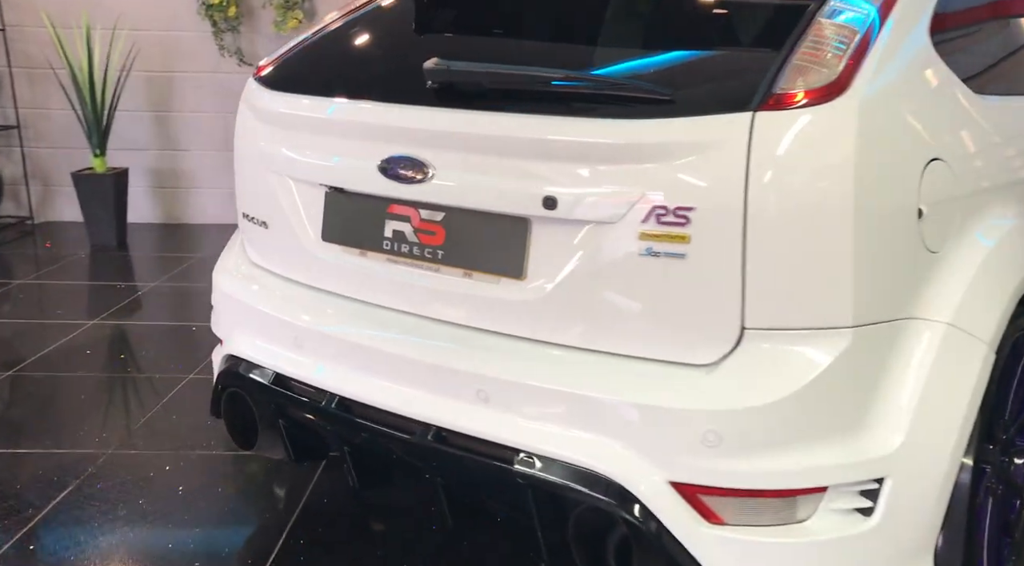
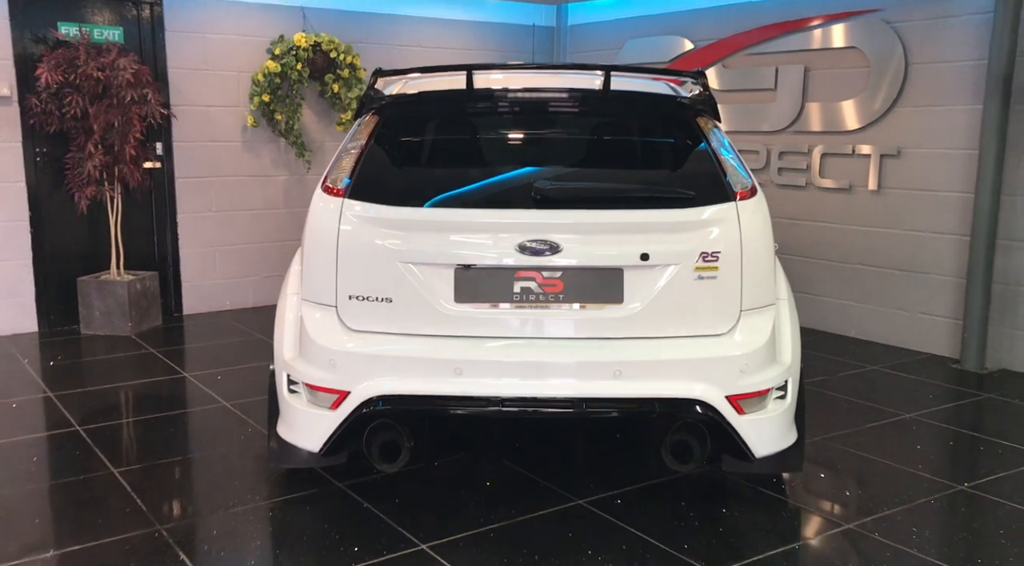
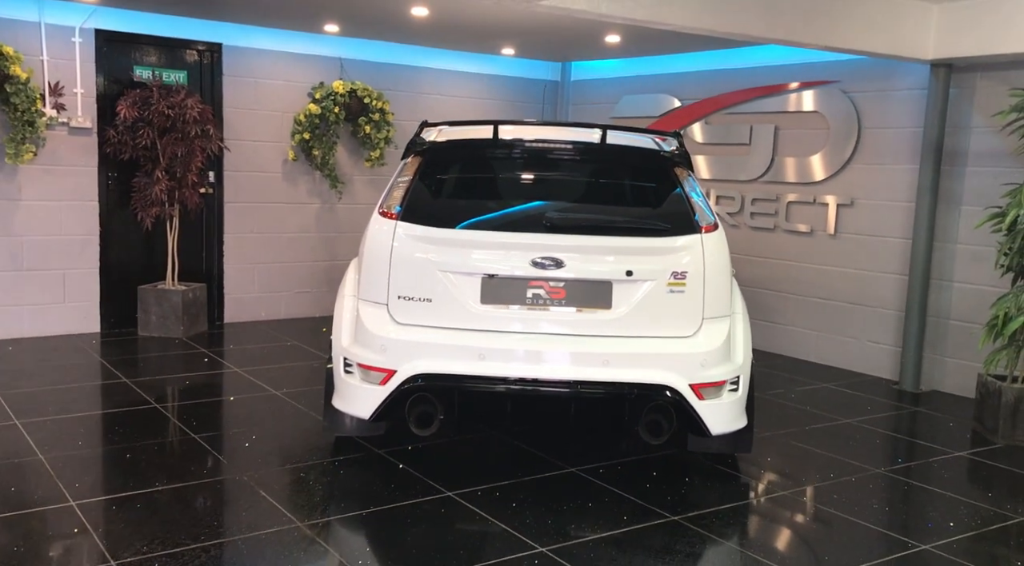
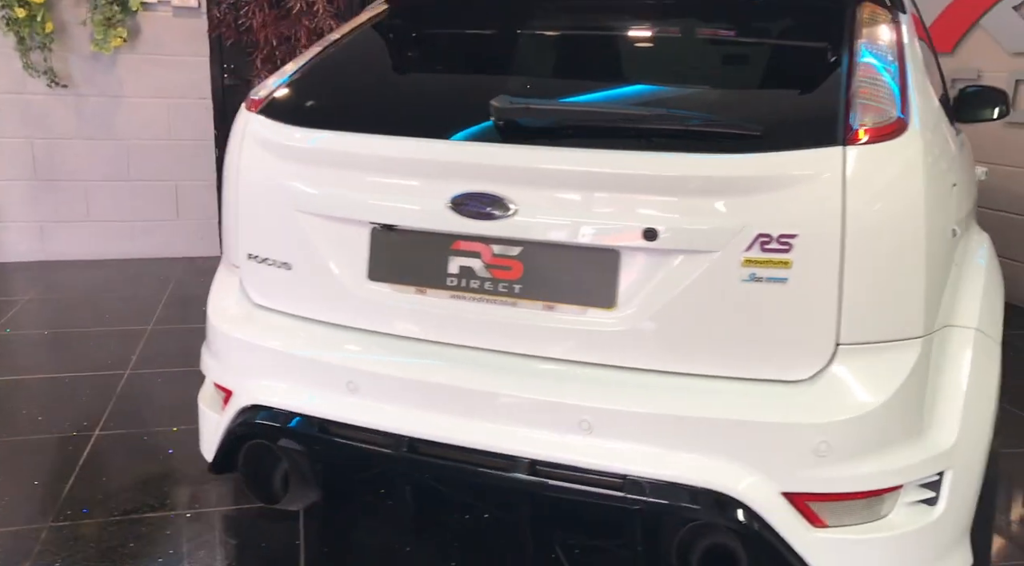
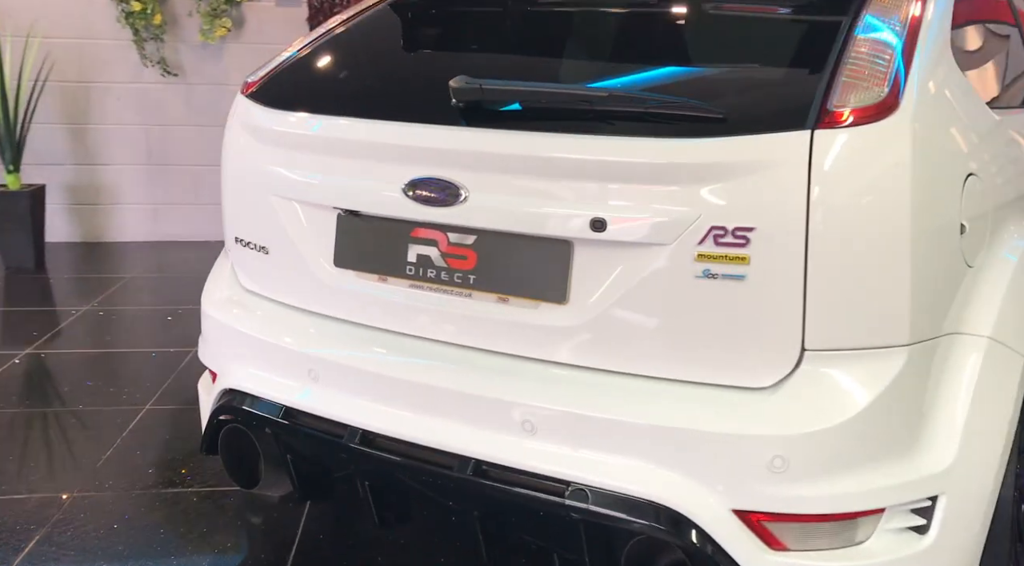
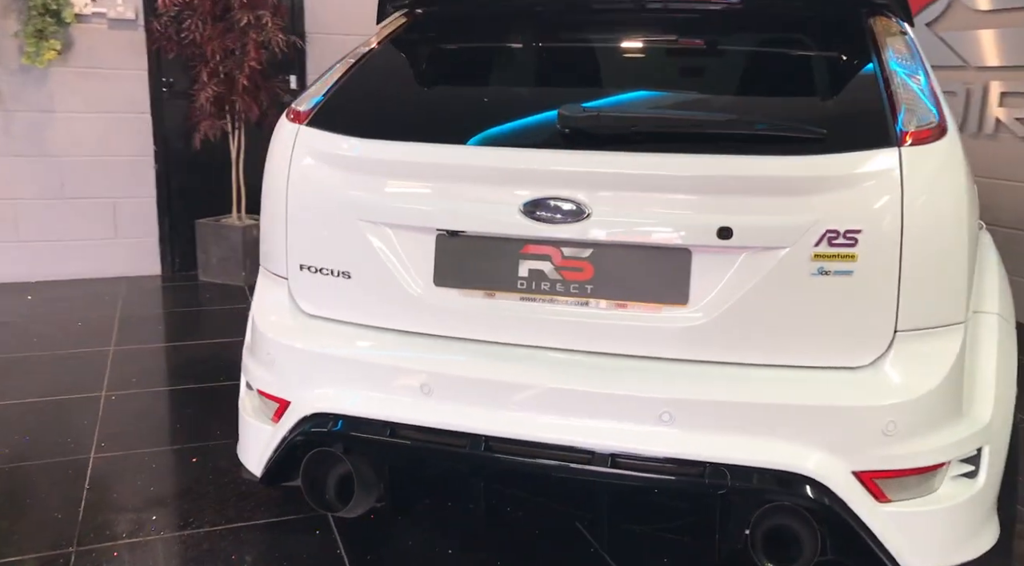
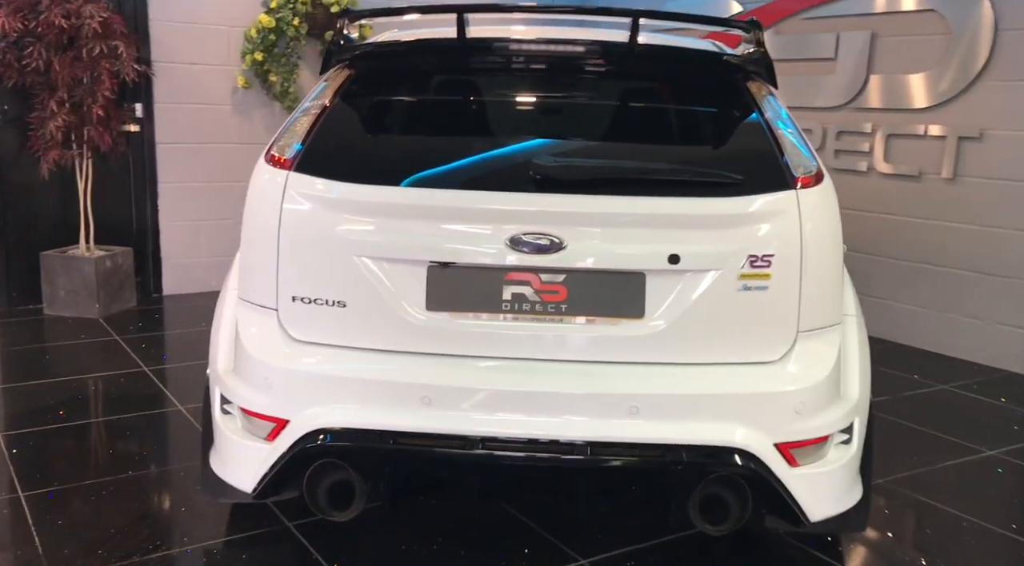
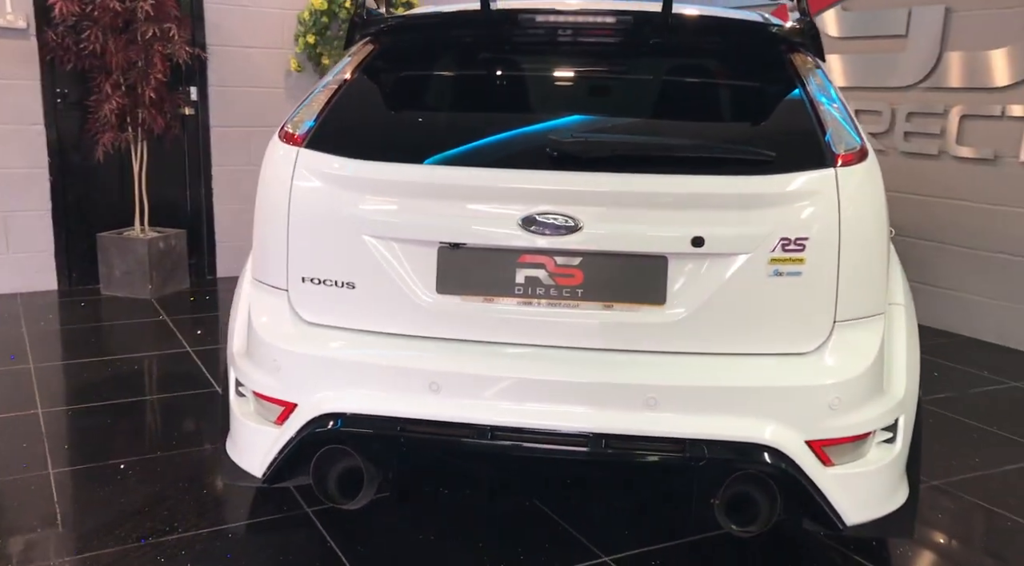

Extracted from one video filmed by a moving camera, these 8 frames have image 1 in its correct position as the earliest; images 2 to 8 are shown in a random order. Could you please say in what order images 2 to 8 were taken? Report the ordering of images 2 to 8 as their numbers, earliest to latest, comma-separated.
5, 4, 6, 8, 7, 2, 3
